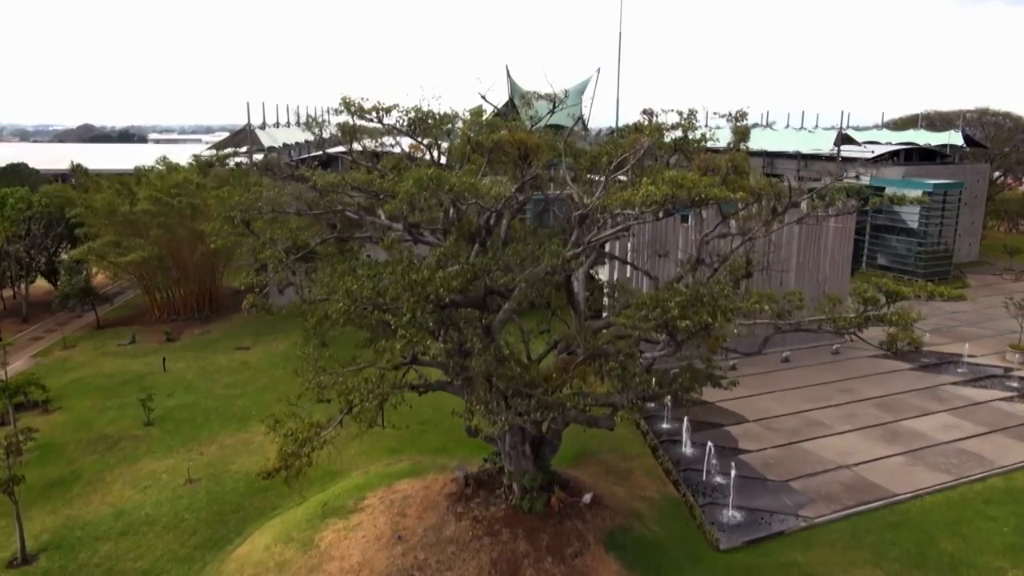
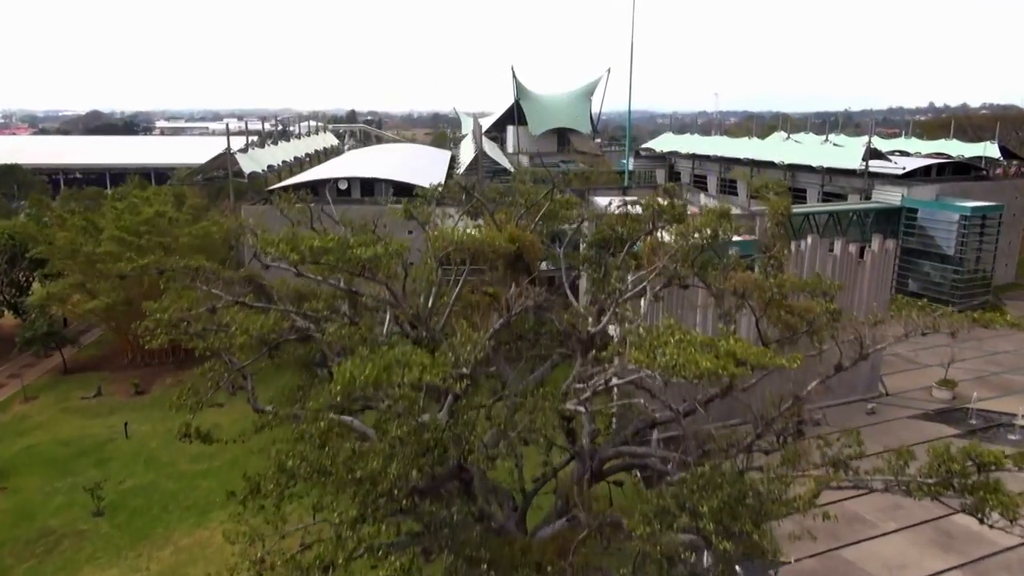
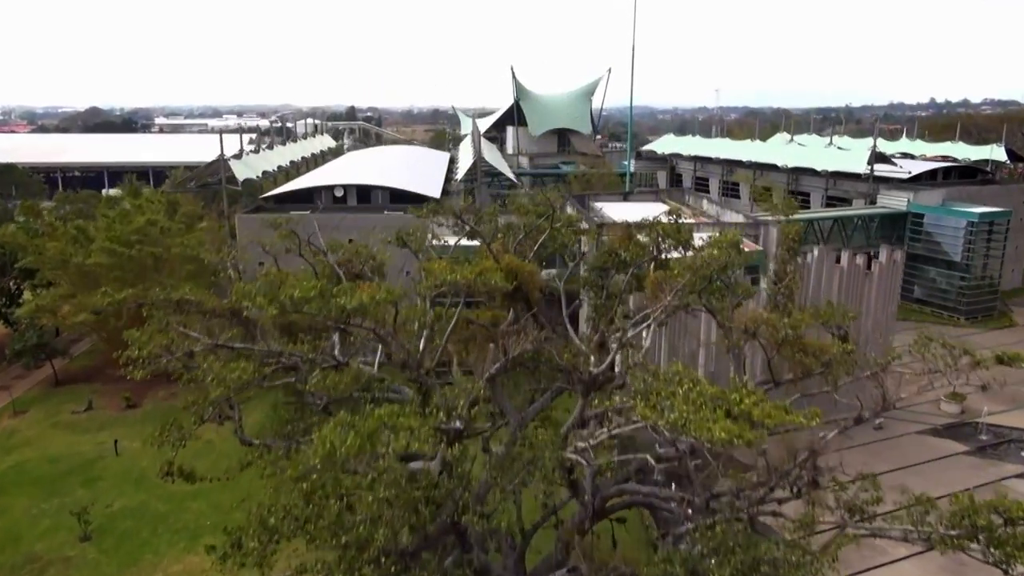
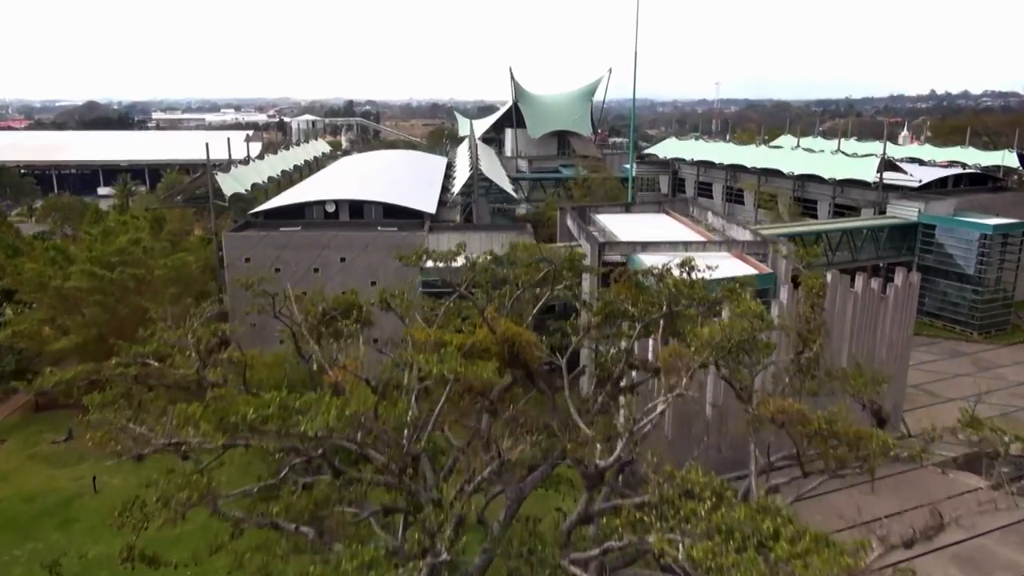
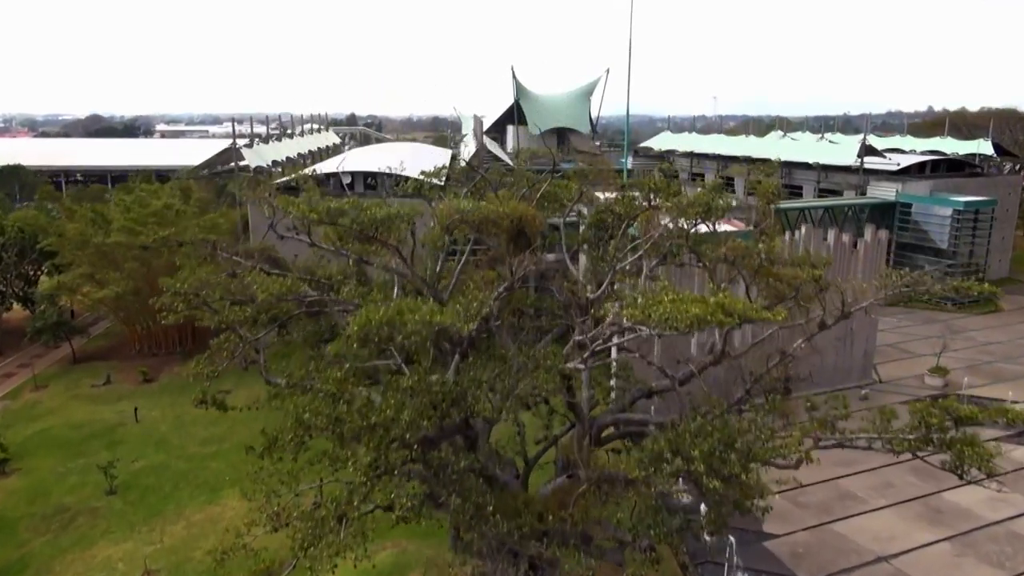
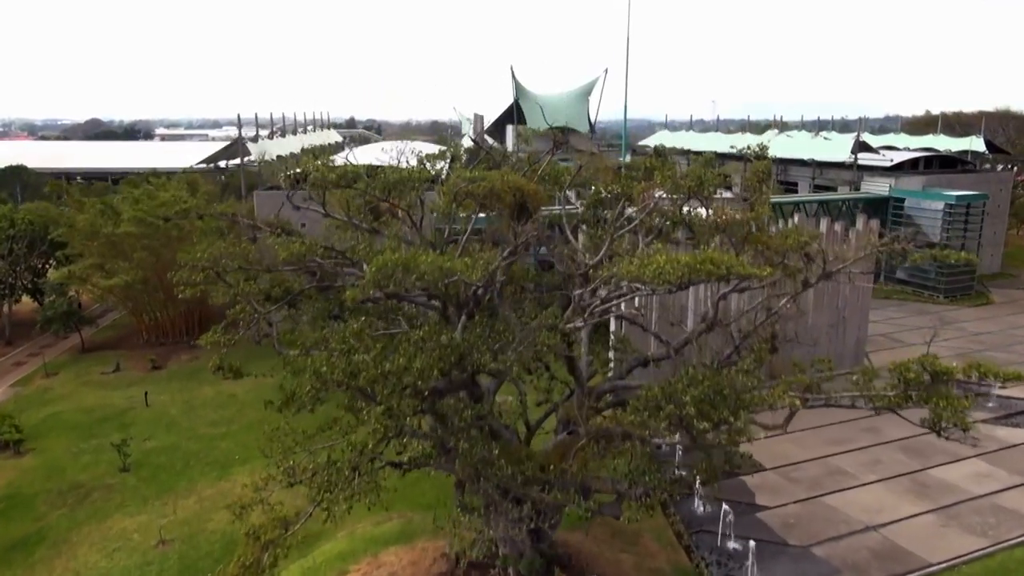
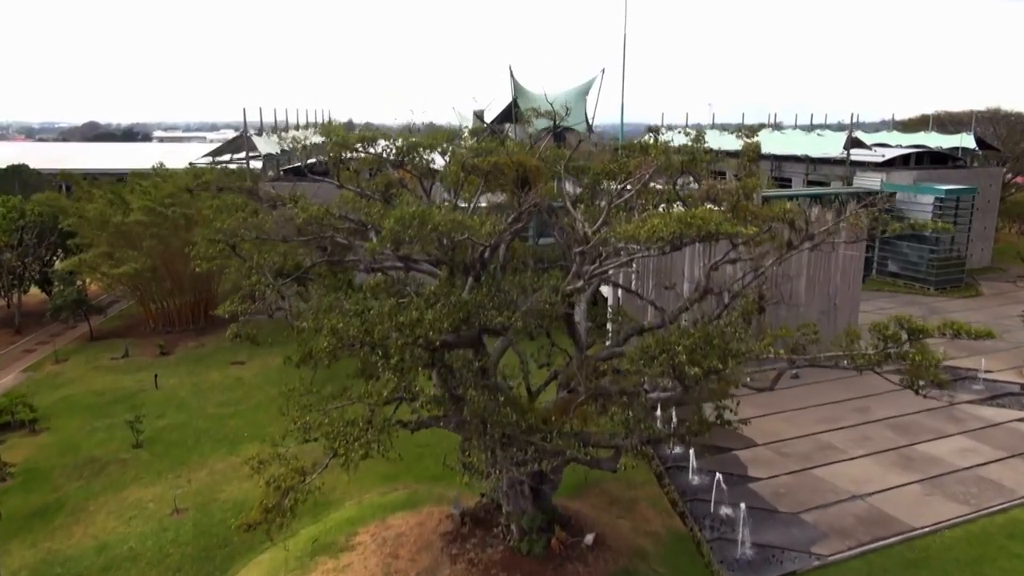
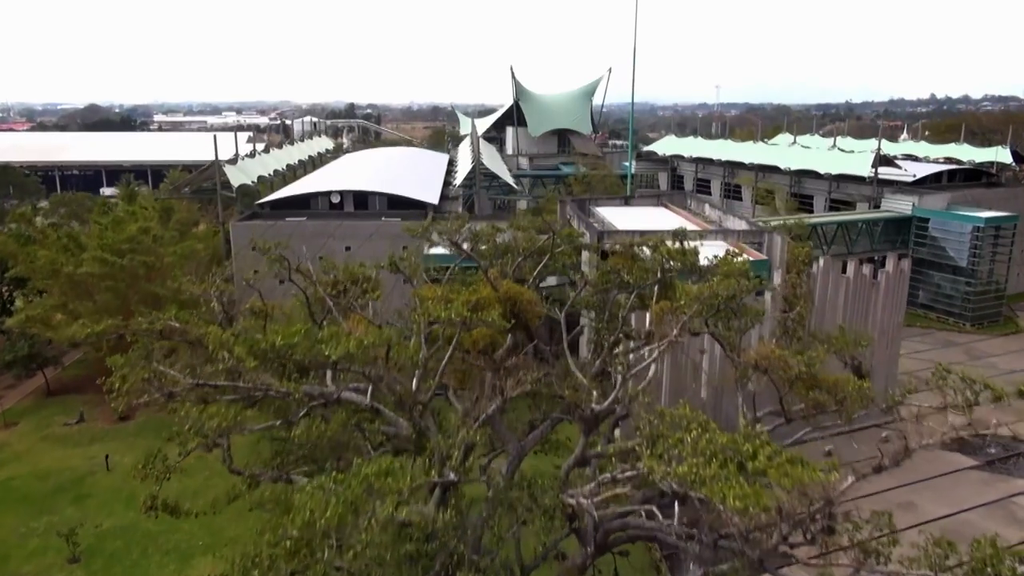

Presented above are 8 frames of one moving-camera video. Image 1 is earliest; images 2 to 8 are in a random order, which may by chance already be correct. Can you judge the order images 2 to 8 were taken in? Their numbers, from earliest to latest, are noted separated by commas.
7, 6, 5, 2, 3, 8, 4
